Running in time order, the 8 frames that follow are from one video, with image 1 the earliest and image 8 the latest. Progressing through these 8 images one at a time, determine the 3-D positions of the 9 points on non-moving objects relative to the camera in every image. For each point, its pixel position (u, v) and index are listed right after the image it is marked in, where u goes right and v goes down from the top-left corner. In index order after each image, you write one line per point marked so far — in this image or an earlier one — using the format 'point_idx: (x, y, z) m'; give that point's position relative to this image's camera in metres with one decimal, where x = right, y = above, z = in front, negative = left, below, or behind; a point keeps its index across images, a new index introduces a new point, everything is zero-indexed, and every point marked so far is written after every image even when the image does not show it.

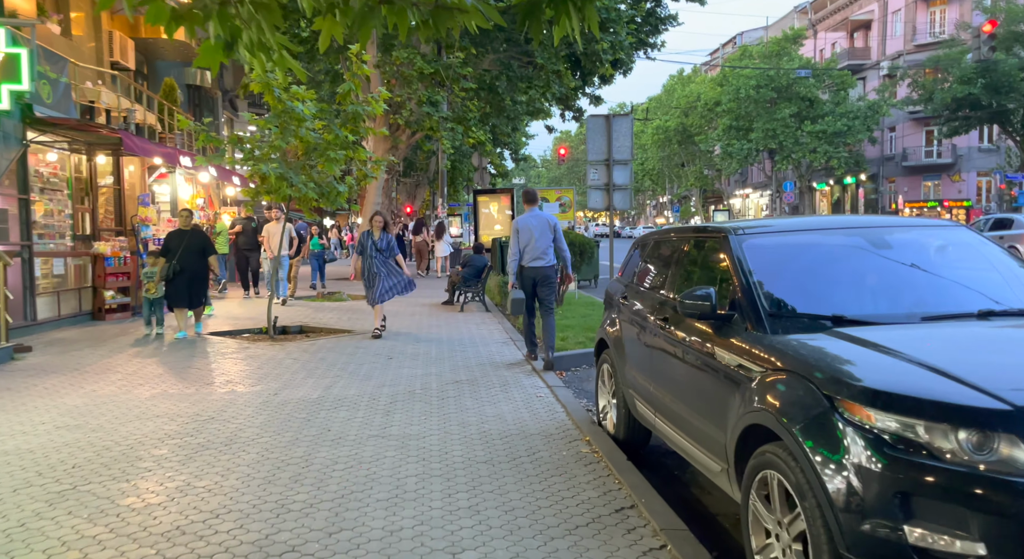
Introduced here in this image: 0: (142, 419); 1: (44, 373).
0: (-2.8, -1.0, +5.9) m
1: (-4.7, -0.9, +7.9) m
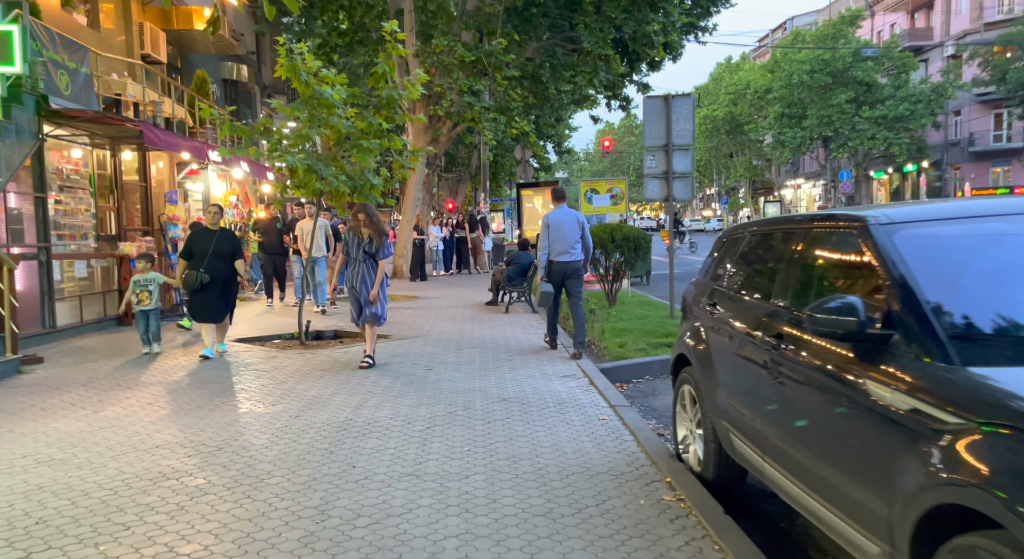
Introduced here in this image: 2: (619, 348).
0: (-2.4, -1.1, +5.1) m
1: (-4.2, -1.0, +7.2) m
2: (+1.2, -0.8, +8.9) m
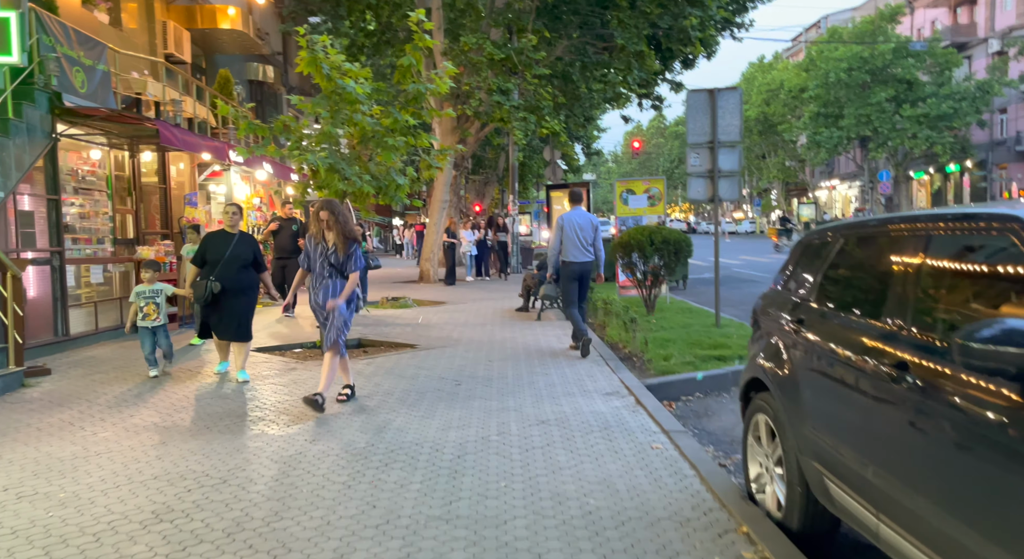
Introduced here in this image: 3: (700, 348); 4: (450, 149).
0: (-2.2, -1.1, +4.5) m
1: (-3.8, -1.1, +6.6) m
2: (+1.6, -0.8, +8.2) m
3: (+2.1, -0.8, +8.9) m
4: (-0.8, +1.8, +11.0) m
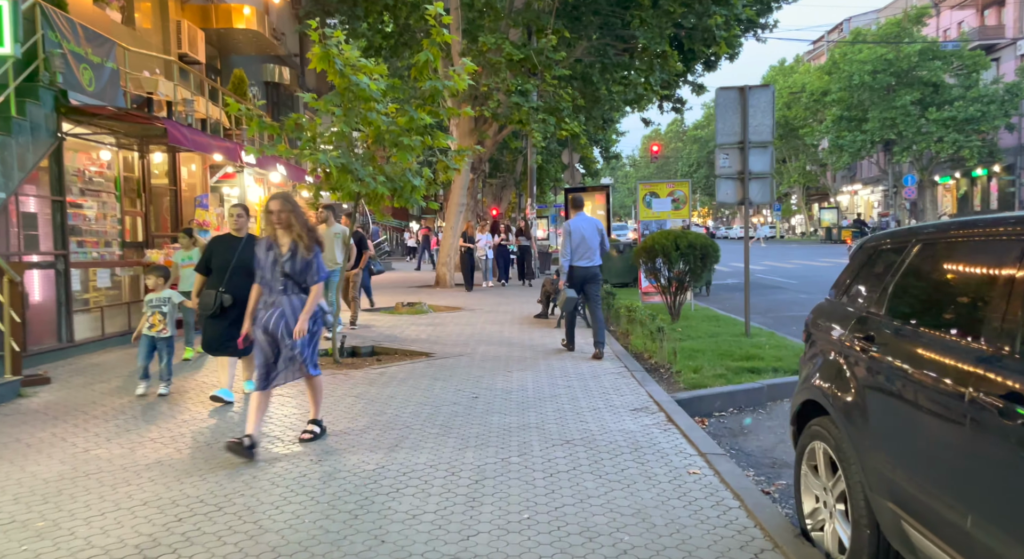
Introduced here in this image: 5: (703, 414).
0: (-2.0, -1.2, +4.1) m
1: (-3.7, -1.1, +6.3) m
2: (+1.8, -0.9, +7.8) m
3: (+2.3, -0.9, +8.4) m
4: (-0.6, +1.7, +10.6) m
5: (+1.6, -1.2, +6.9) m
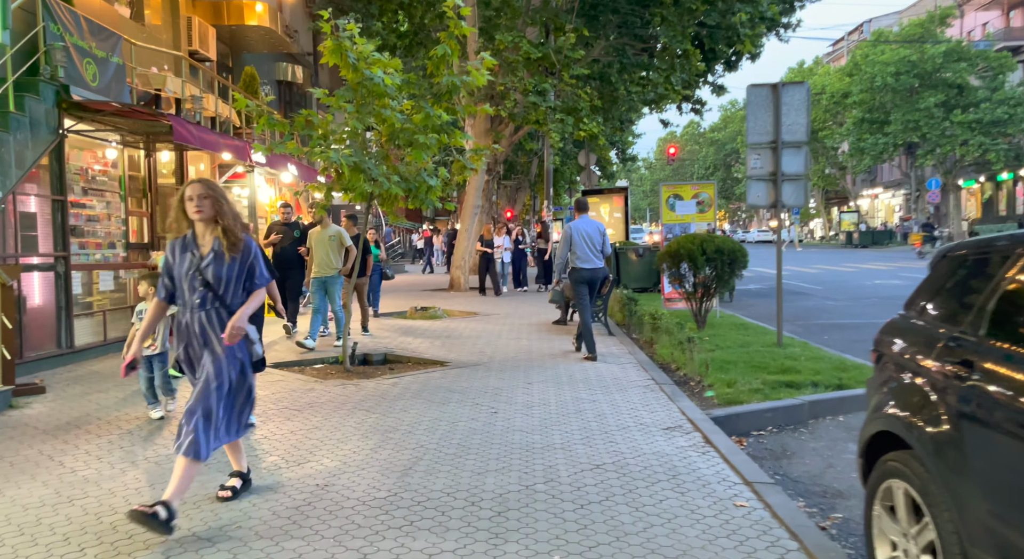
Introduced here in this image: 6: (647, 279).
0: (-1.9, -1.2, +3.7) m
1: (-3.5, -1.1, +5.9) m
2: (+2.0, -1.0, +7.3) m
3: (+2.5, -0.9, +7.9) m
4: (-0.3, +1.7, +10.1) m
5: (+1.8, -1.2, +6.4) m
6: (+3.1, 0.0, +18.0) m
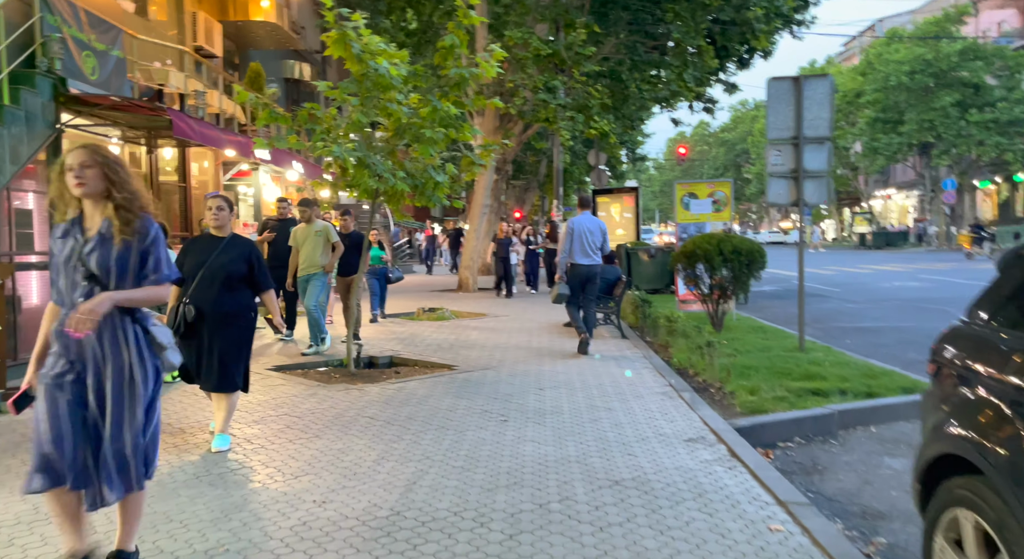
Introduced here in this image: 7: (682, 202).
0: (-1.8, -1.2, +3.3) m
1: (-3.4, -1.1, +5.6) m
2: (+2.1, -1.0, +6.9) m
3: (+2.6, -0.9, +7.5) m
4: (-0.2, +1.7, +9.8) m
5: (+1.9, -1.2, +6.0) m
6: (+3.3, 0.0, +17.6) m
7: (+2.8, +1.3, +13.1) m
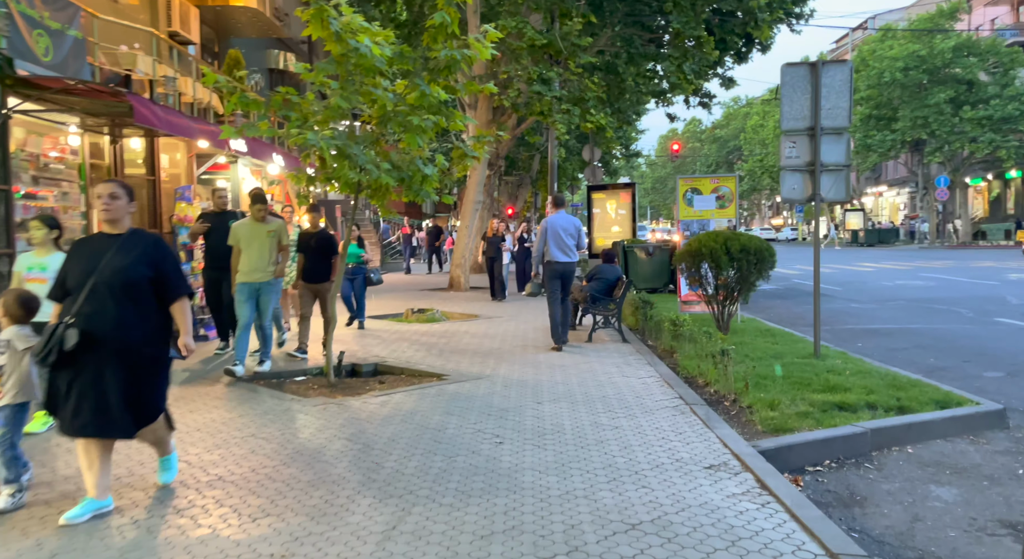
0: (-1.8, -1.3, +2.6) m
1: (-3.5, -1.2, +4.8) m
2: (+2.0, -1.0, +6.2) m
3: (+2.6, -1.0, +6.9) m
4: (-0.3, +1.6, +9.1) m
5: (+1.9, -1.3, +5.3) m
6: (+3.1, 0.0, +17.0) m
7: (+2.7, +1.3, +12.4) m
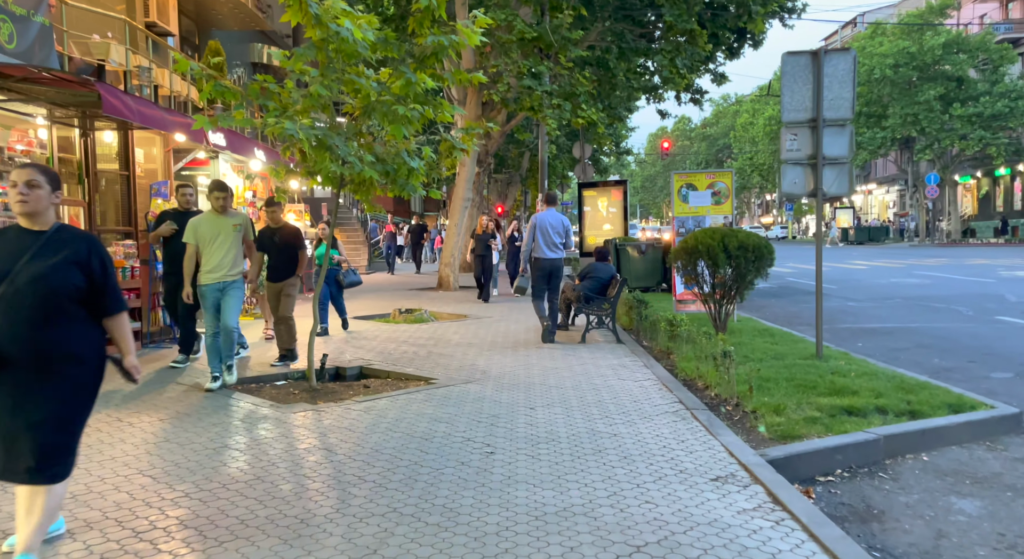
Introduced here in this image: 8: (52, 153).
0: (-1.9, -1.3, +2.3) m
1: (-3.5, -1.2, +4.4) m
2: (+2.0, -1.0, +5.9) m
3: (+2.5, -0.9, +6.6) m
4: (-0.4, +1.7, +8.7) m
5: (+1.8, -1.3, +5.0) m
6: (+2.9, 0.0, +16.7) m
7: (+2.5, +1.3, +12.1) m
8: (-5.2, +1.4, +9.1) m
